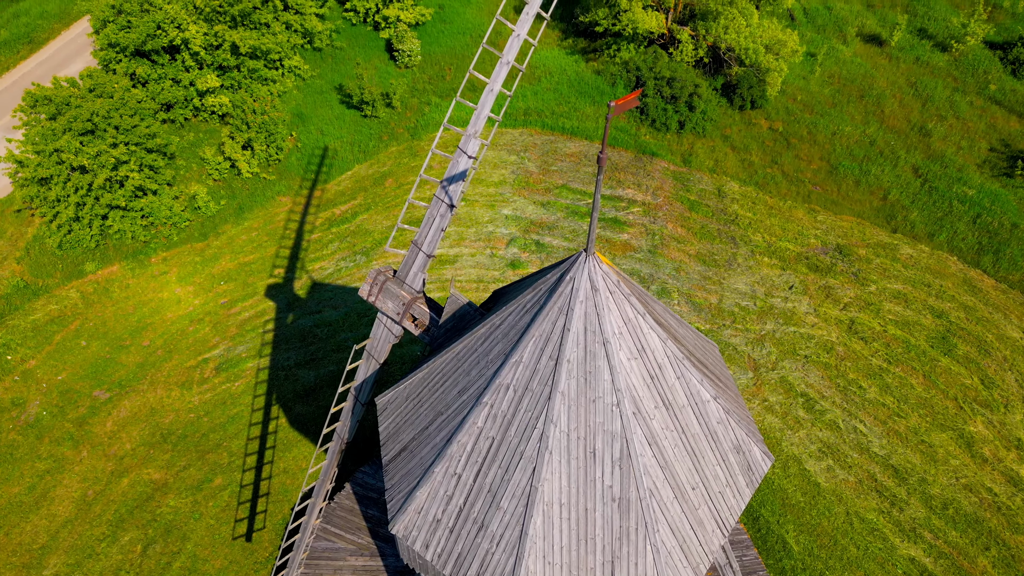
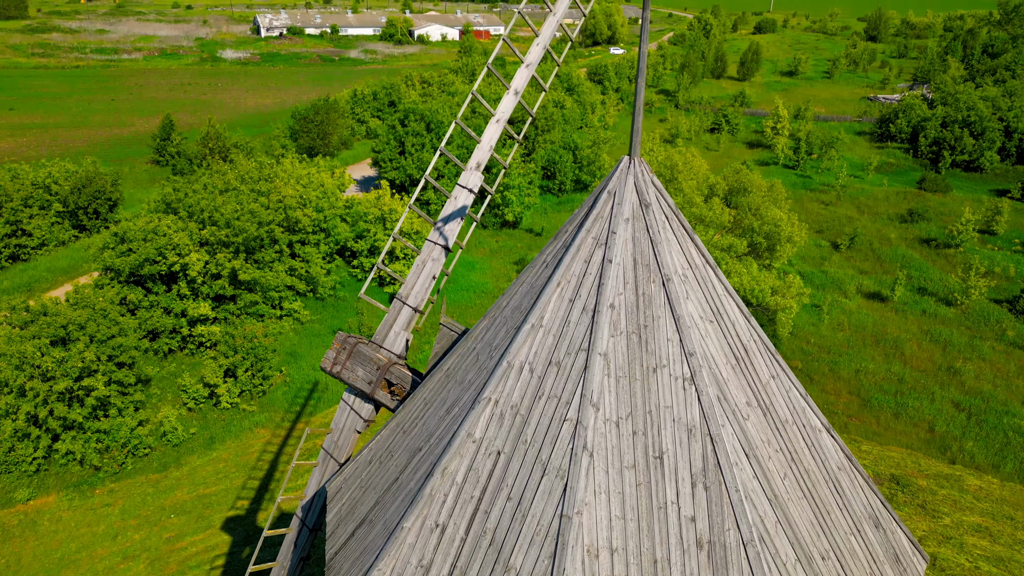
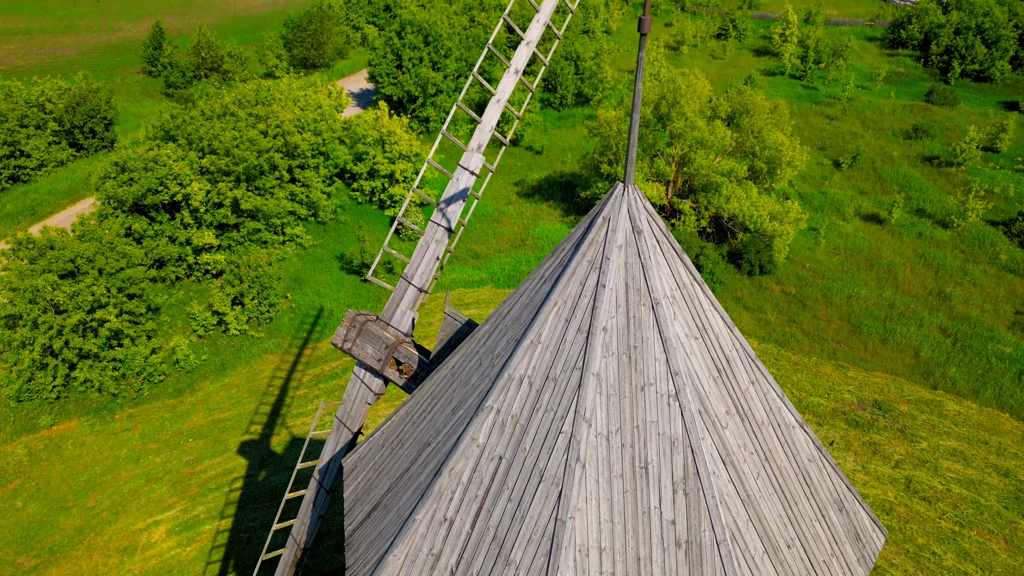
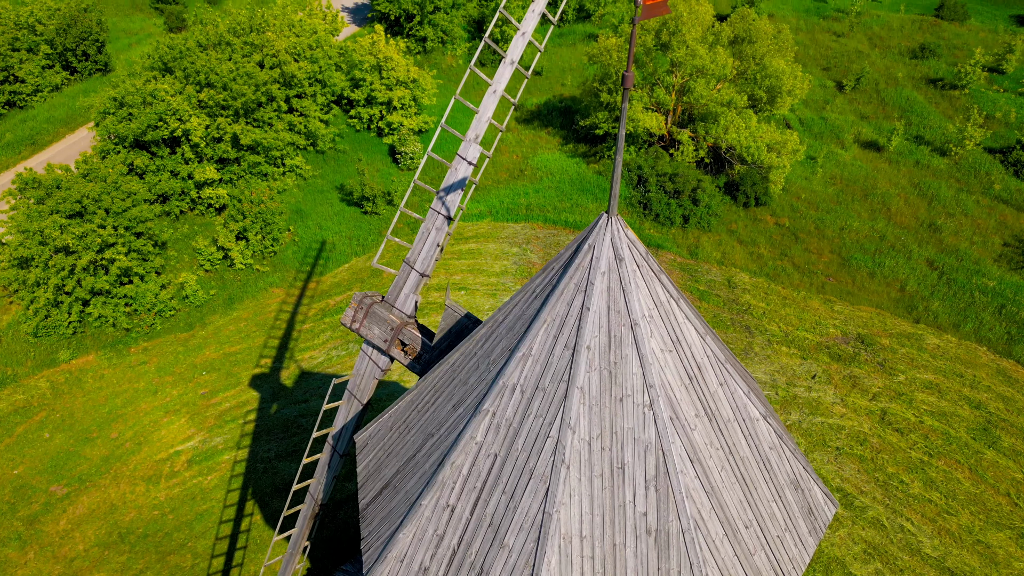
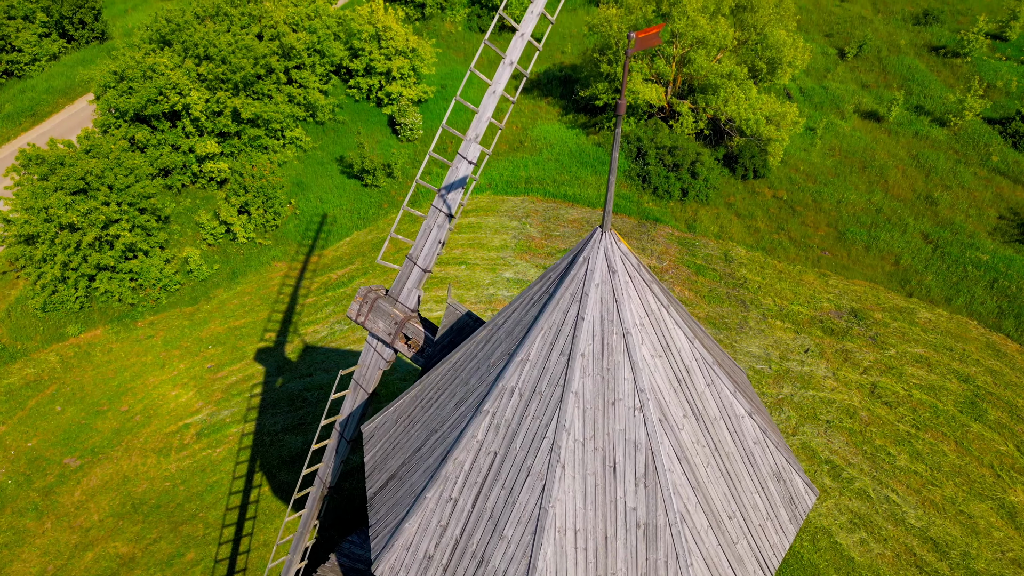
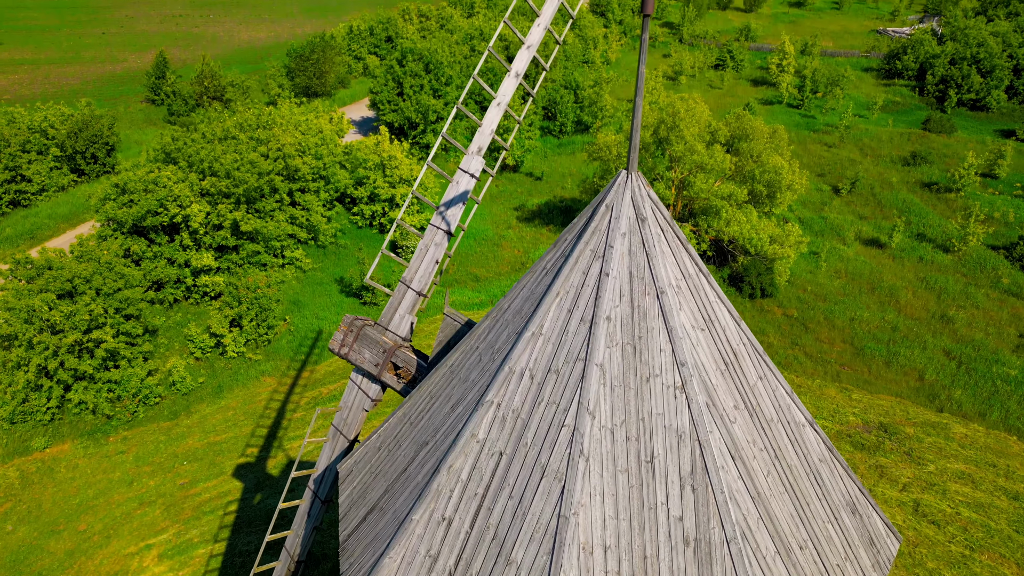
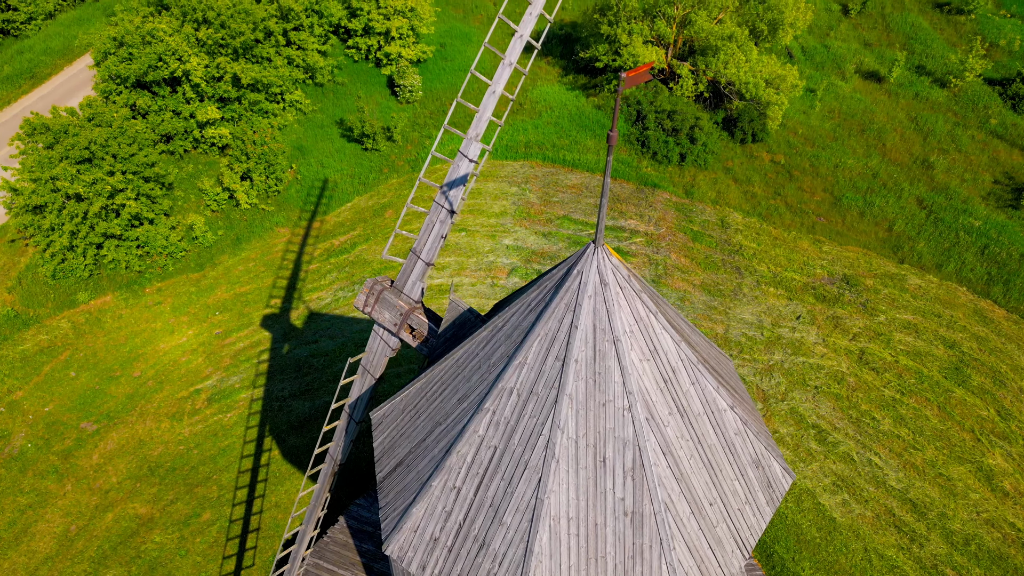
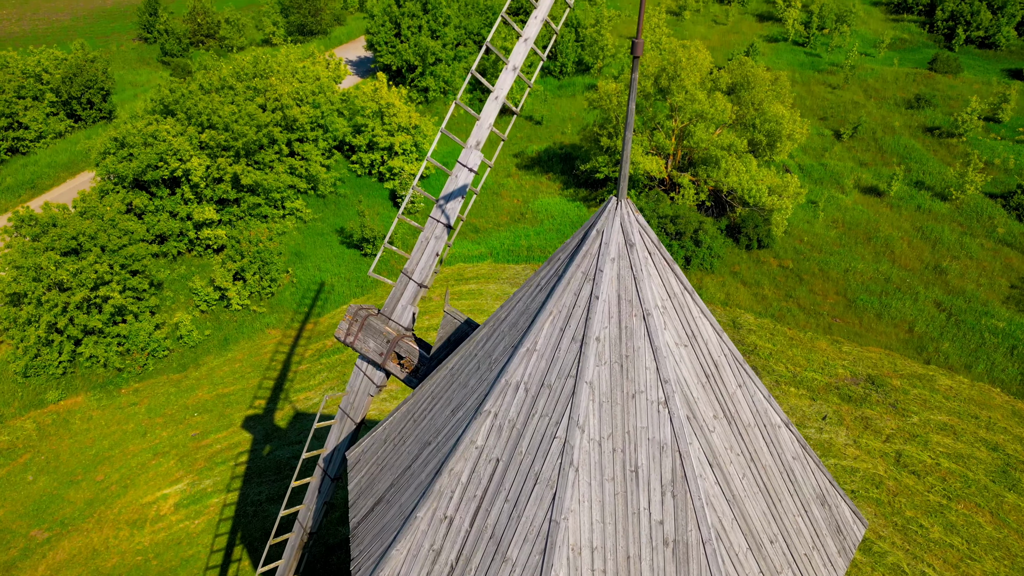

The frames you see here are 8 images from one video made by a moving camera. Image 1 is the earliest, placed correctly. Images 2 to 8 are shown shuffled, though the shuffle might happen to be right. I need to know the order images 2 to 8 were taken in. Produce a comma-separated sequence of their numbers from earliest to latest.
7, 5, 4, 8, 3, 6, 2
